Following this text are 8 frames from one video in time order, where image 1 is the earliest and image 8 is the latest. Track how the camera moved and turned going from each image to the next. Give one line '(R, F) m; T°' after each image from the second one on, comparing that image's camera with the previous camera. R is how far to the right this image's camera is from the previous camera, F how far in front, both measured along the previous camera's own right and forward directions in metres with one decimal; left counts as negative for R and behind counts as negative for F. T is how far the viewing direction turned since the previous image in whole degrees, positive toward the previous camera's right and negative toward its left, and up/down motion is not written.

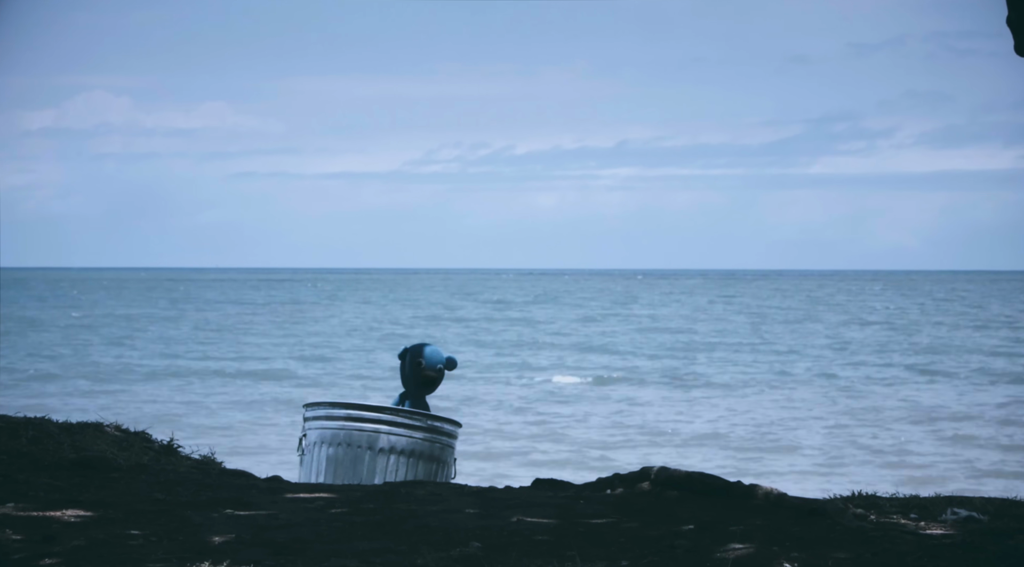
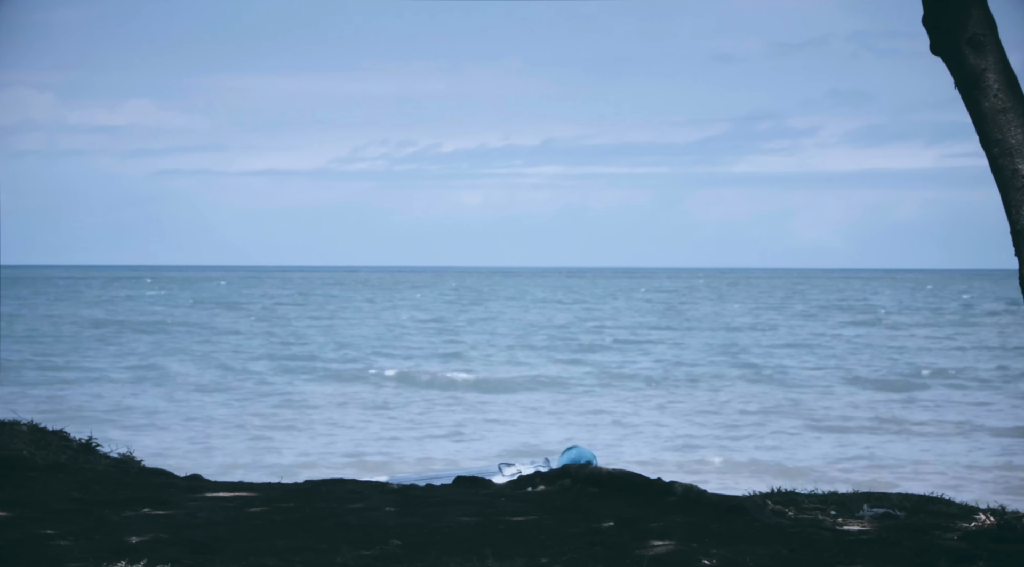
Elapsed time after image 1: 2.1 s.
(+0.8, 0.0) m; +1°
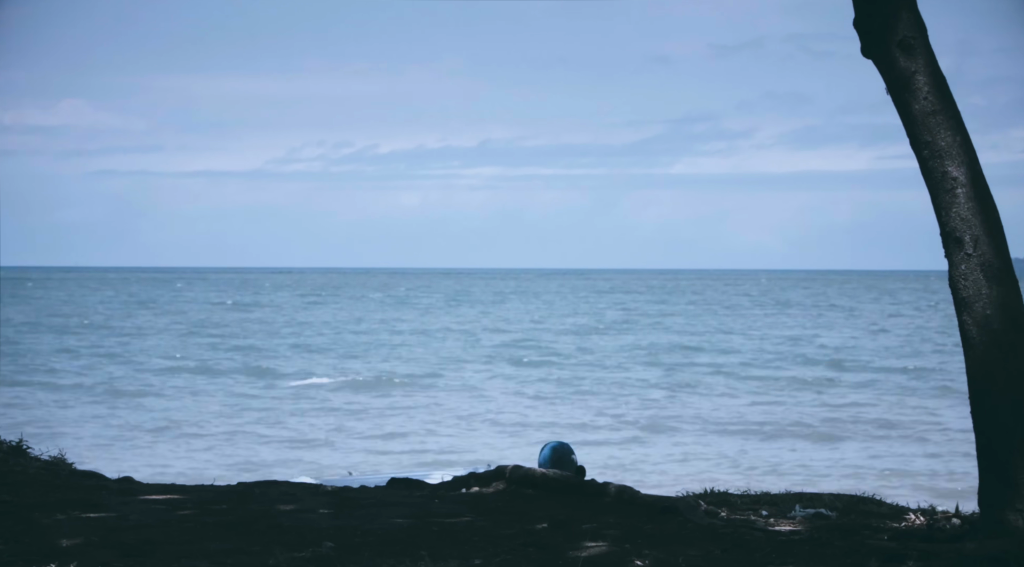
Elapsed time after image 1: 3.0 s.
(+0.5, 0.0) m; +1°
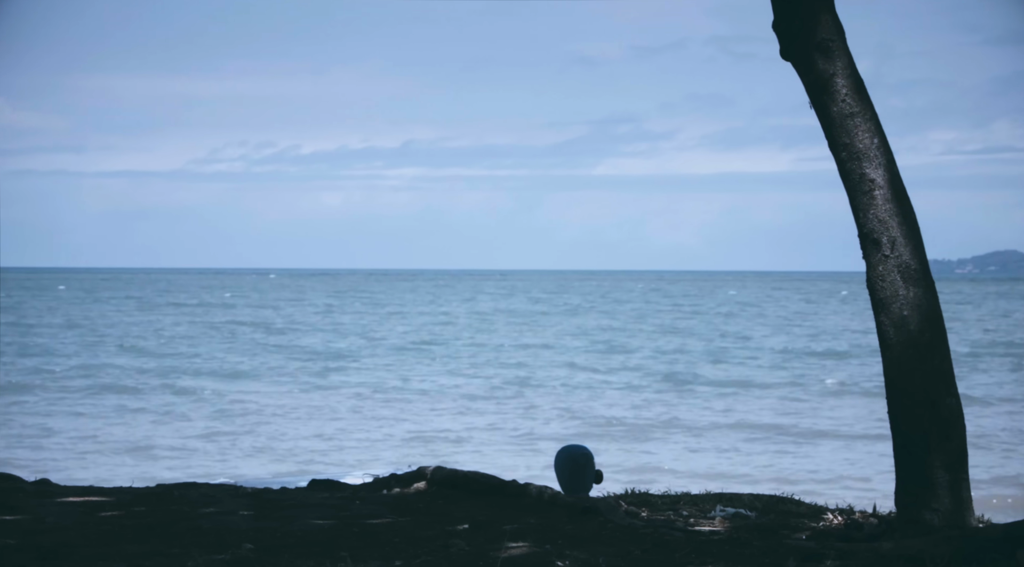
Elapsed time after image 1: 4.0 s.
(+0.3, 0.0) m; +2°
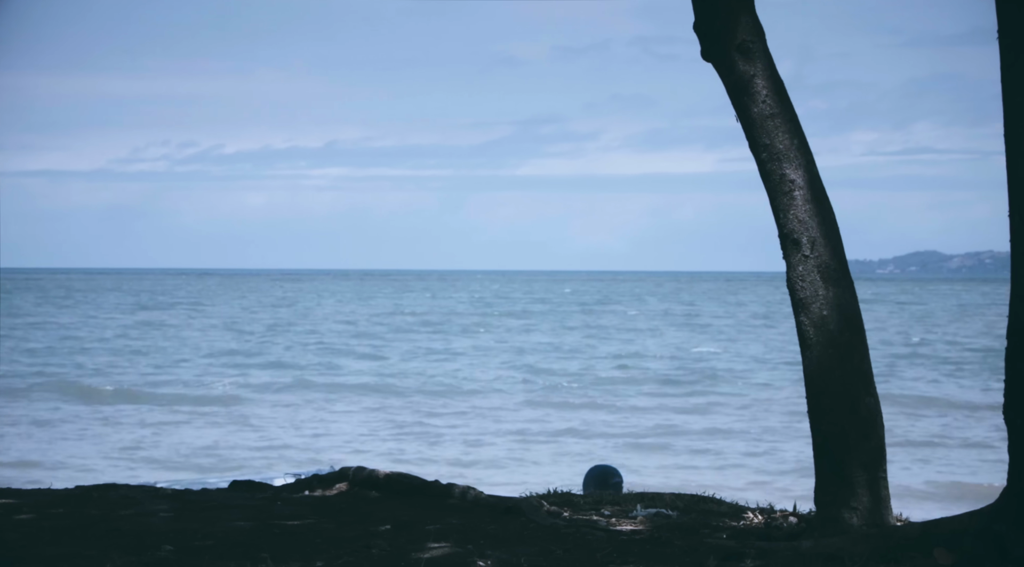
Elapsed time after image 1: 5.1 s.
(+1.1, -0.1) m; +1°
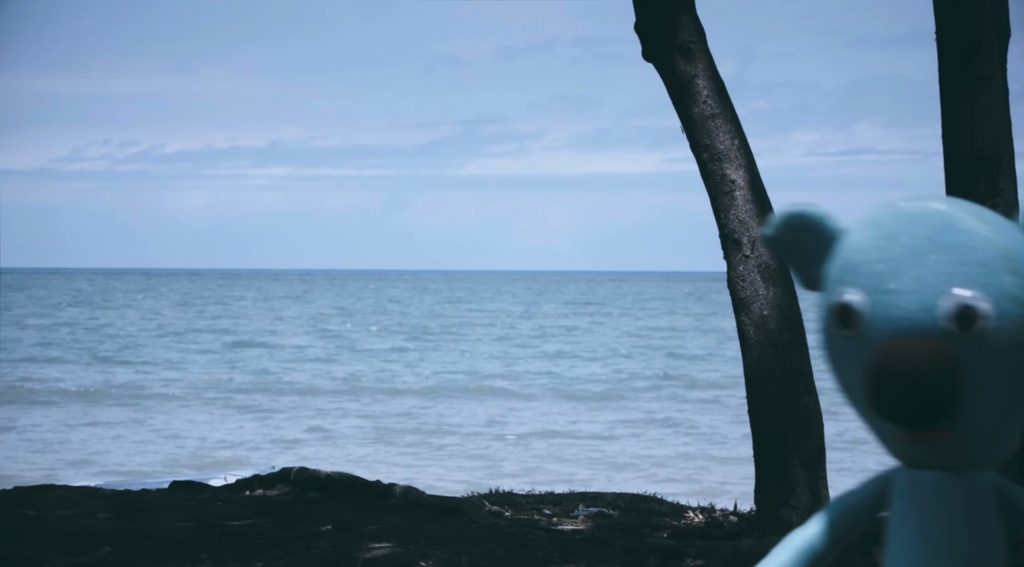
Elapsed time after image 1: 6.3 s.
(+0.4, 0.0) m; +1°
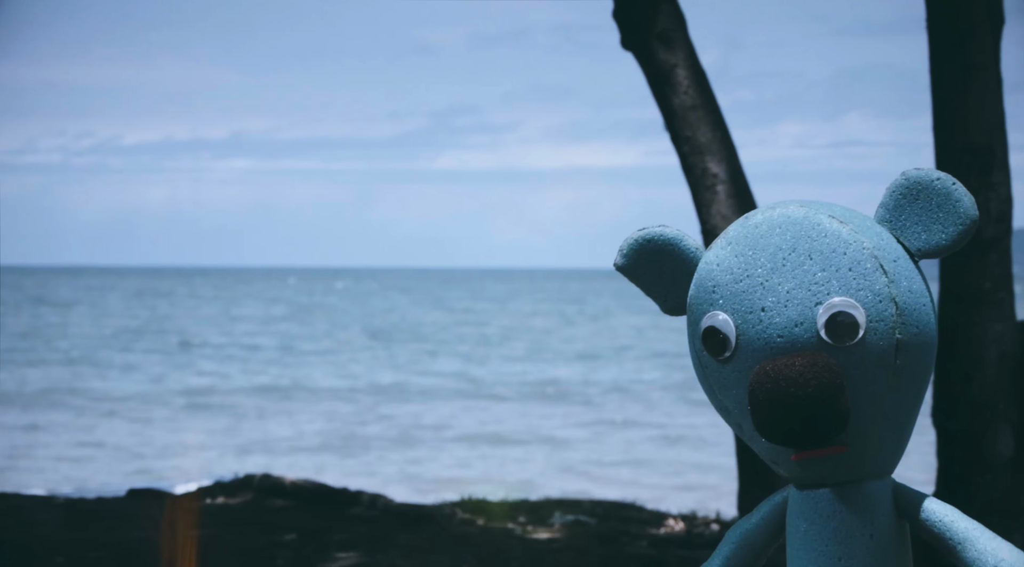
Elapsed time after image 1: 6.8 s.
(+0.1, +1.1) m; +1°
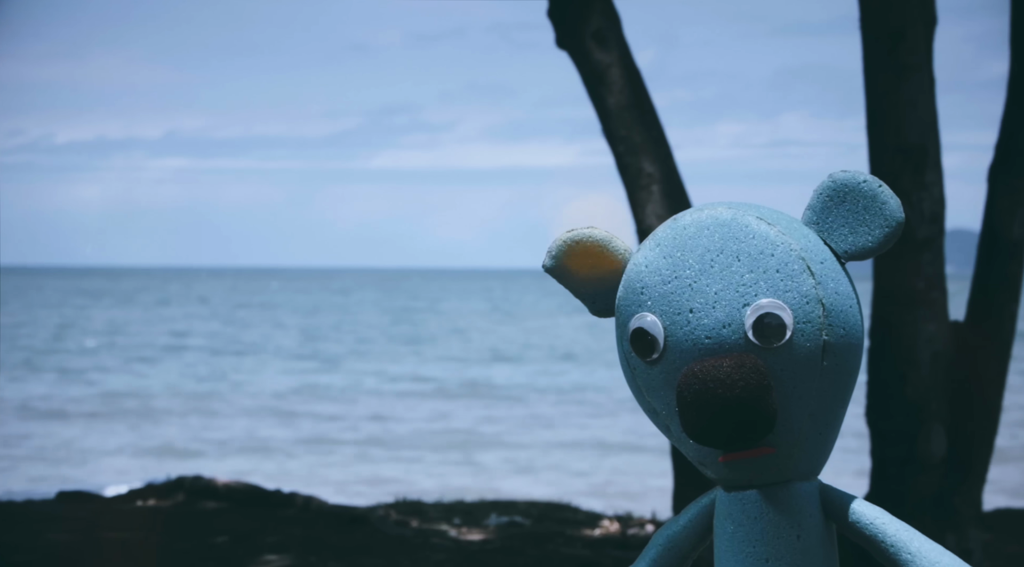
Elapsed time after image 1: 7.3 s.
(+0.6, +0.1) m; +1°
